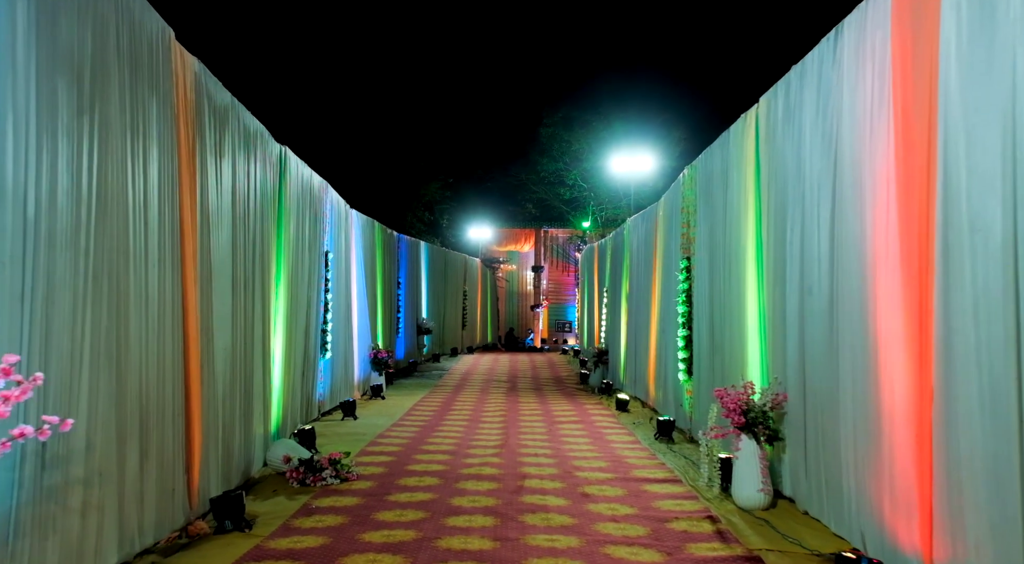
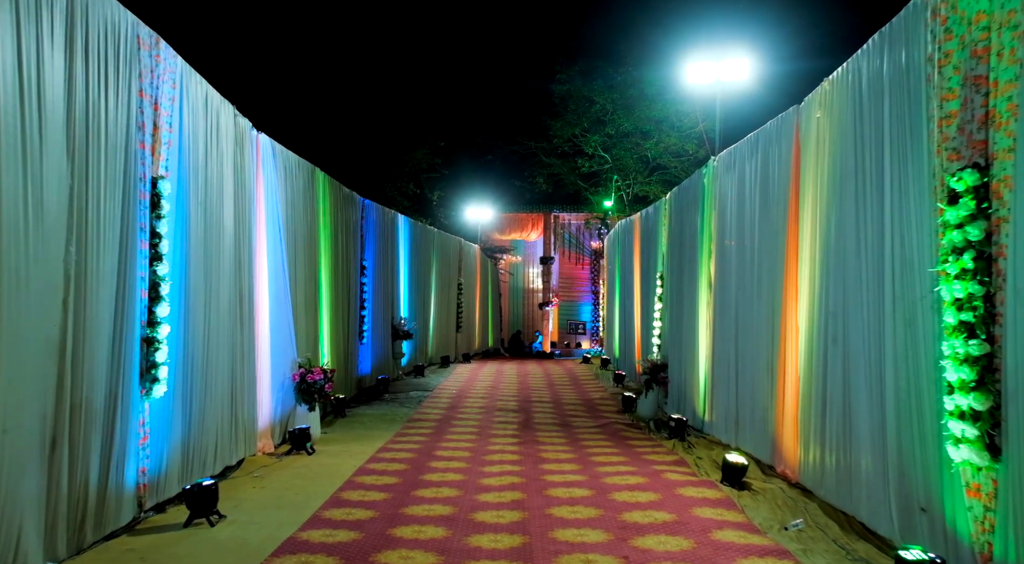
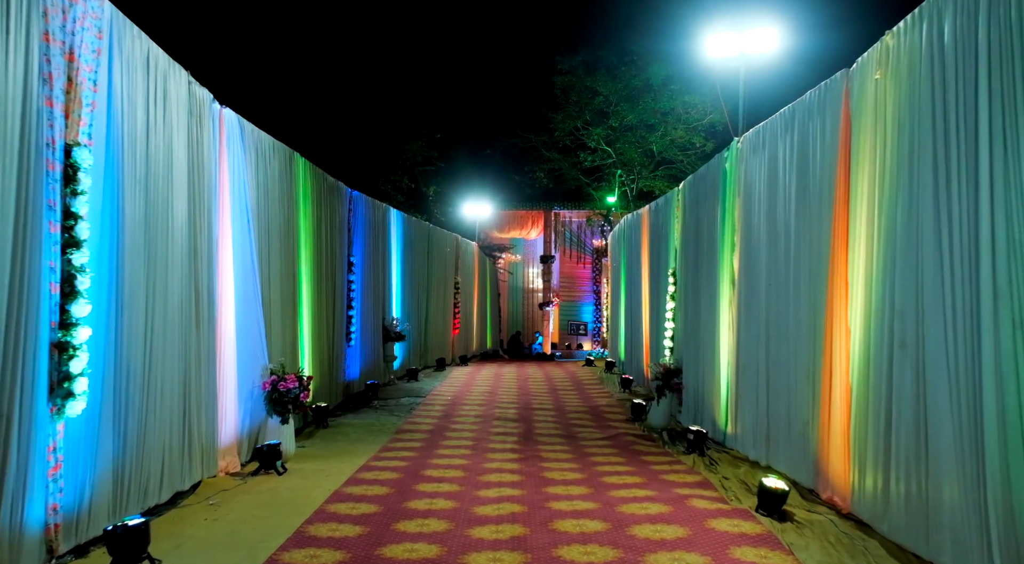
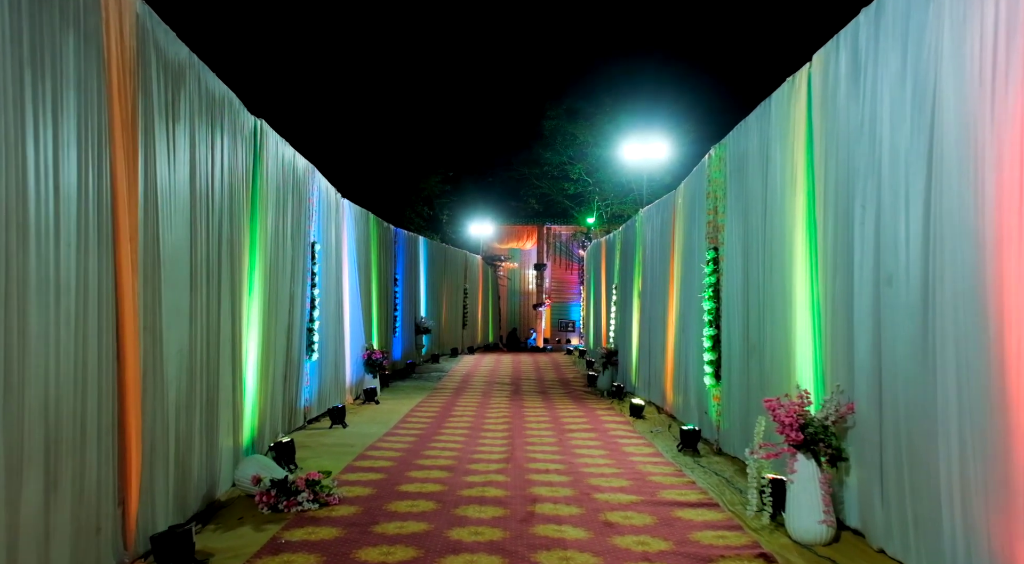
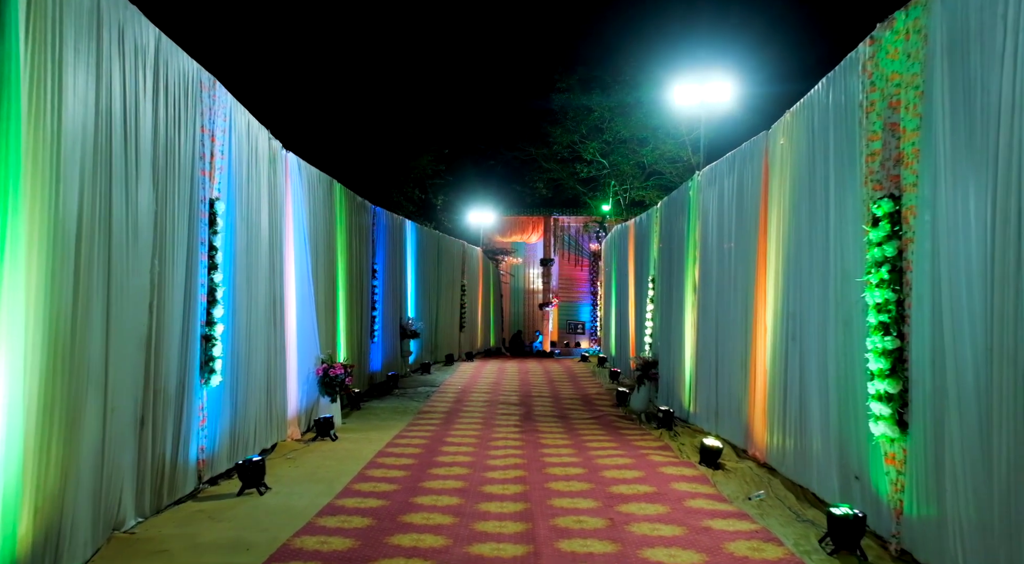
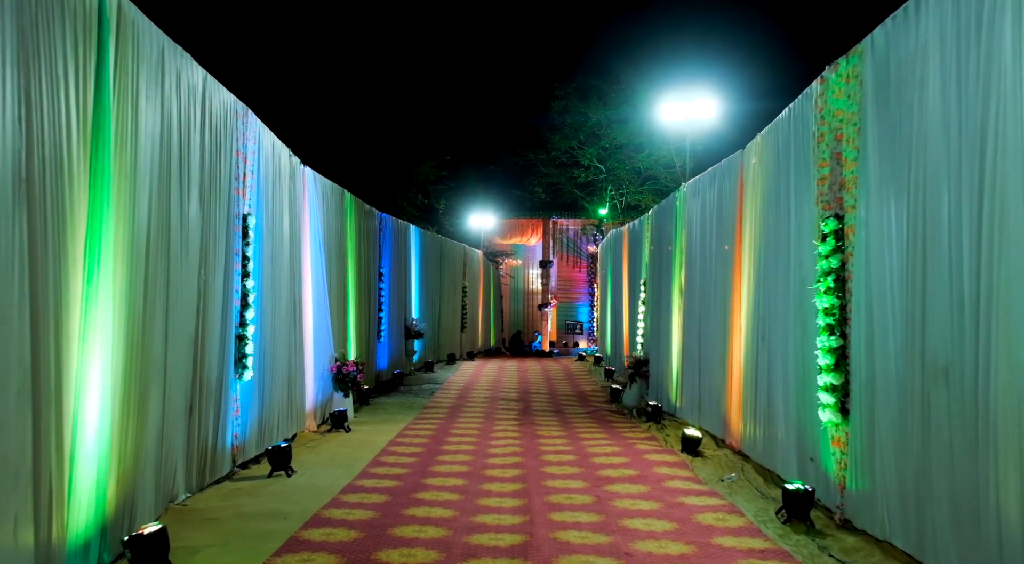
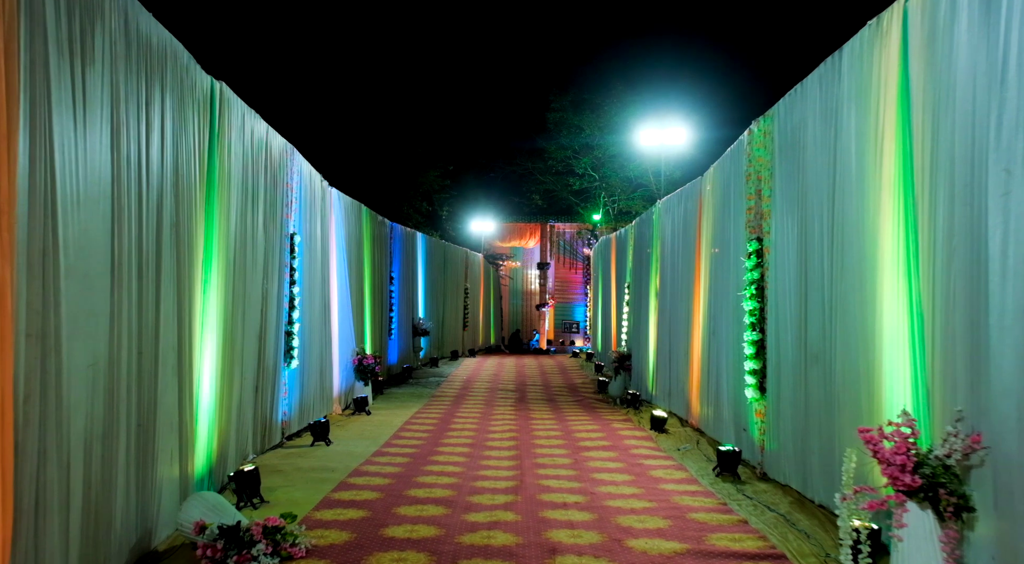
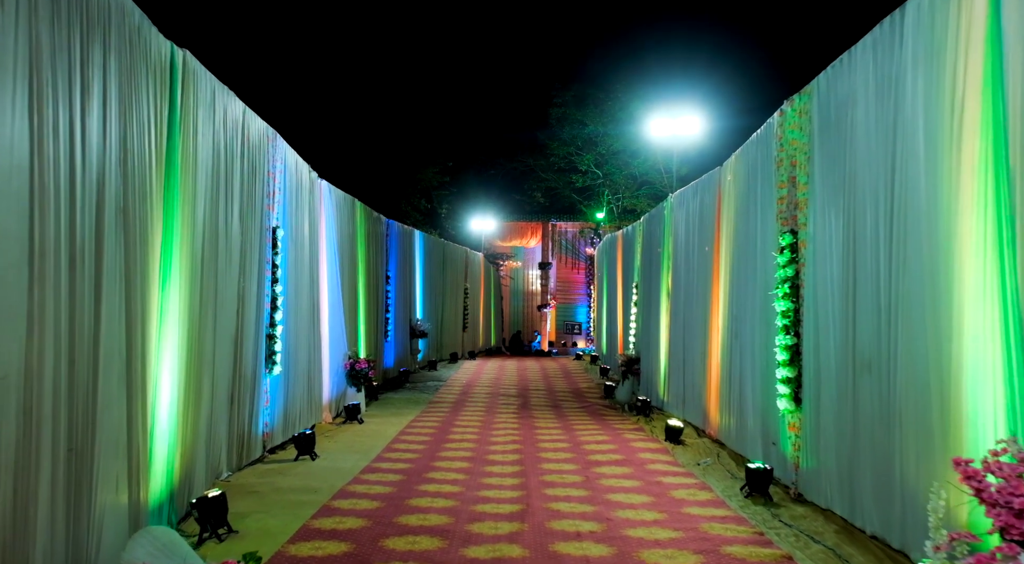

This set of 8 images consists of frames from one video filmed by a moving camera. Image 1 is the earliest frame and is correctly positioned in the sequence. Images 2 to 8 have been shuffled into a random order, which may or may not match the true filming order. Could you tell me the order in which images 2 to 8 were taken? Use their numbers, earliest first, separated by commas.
4, 7, 8, 6, 5, 2, 3
